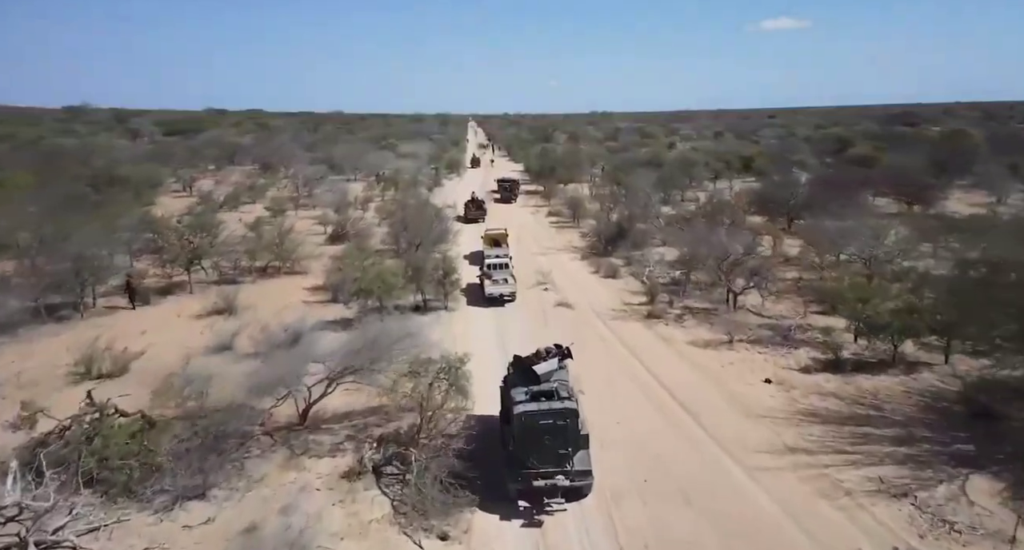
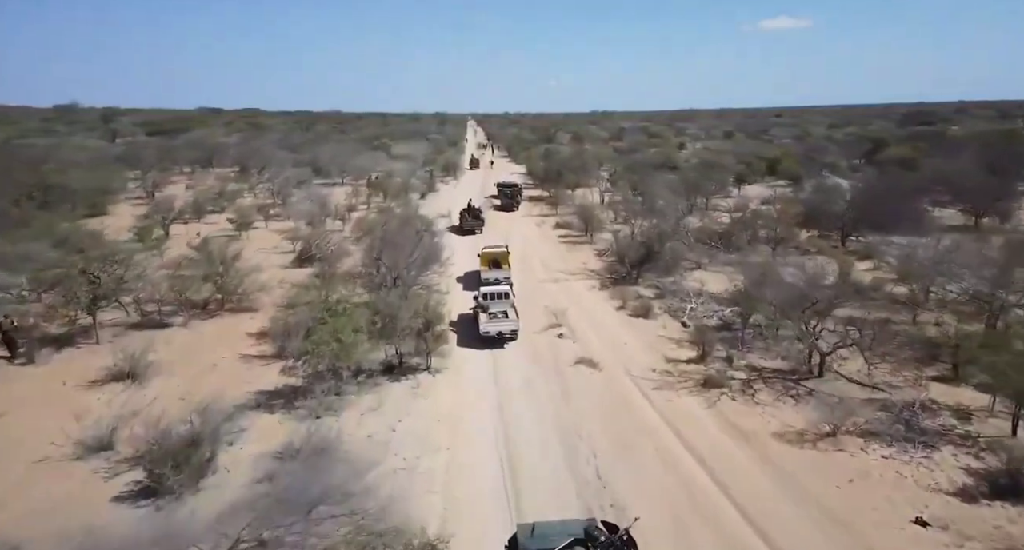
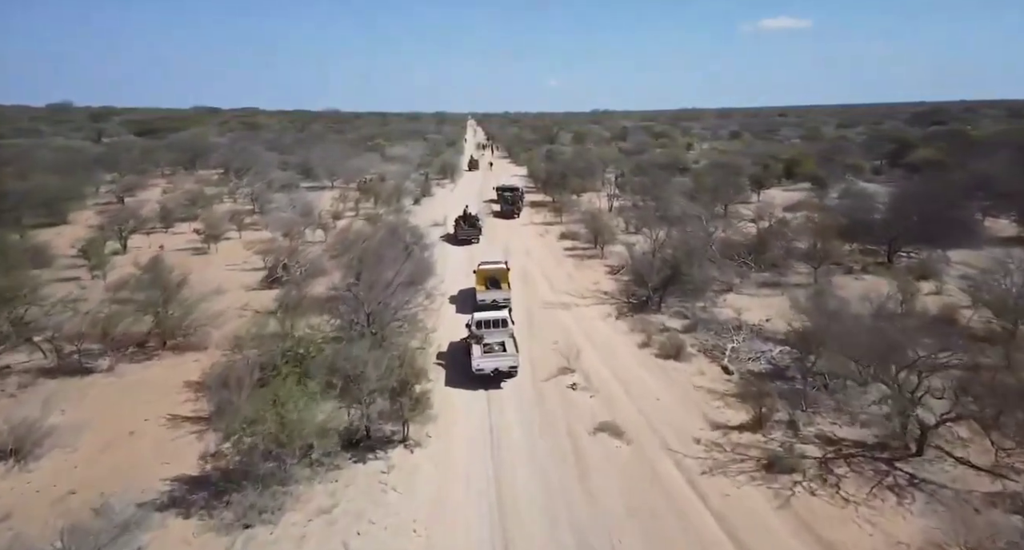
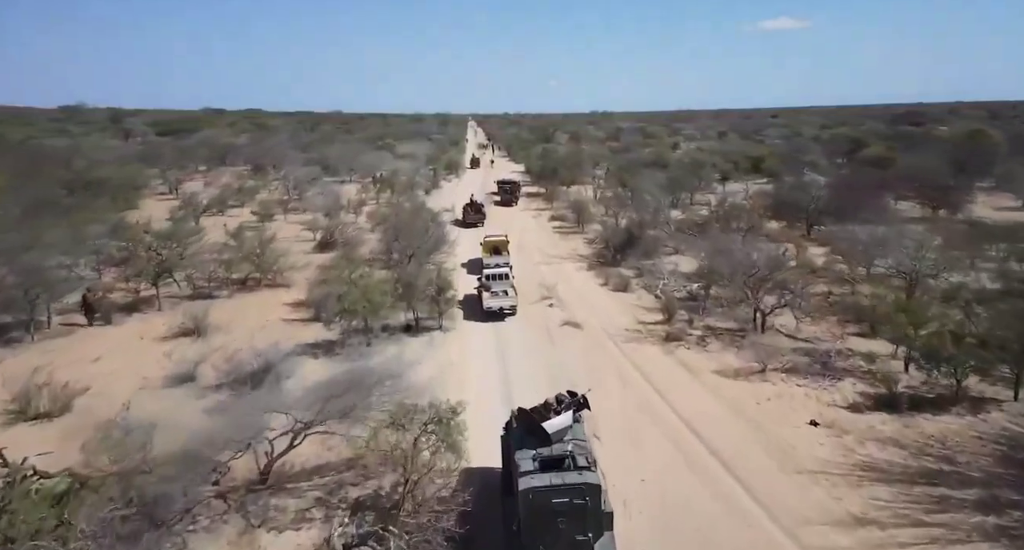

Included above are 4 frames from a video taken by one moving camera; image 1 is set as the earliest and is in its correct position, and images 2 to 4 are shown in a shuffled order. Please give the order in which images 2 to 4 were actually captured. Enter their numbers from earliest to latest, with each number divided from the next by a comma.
4, 2, 3
